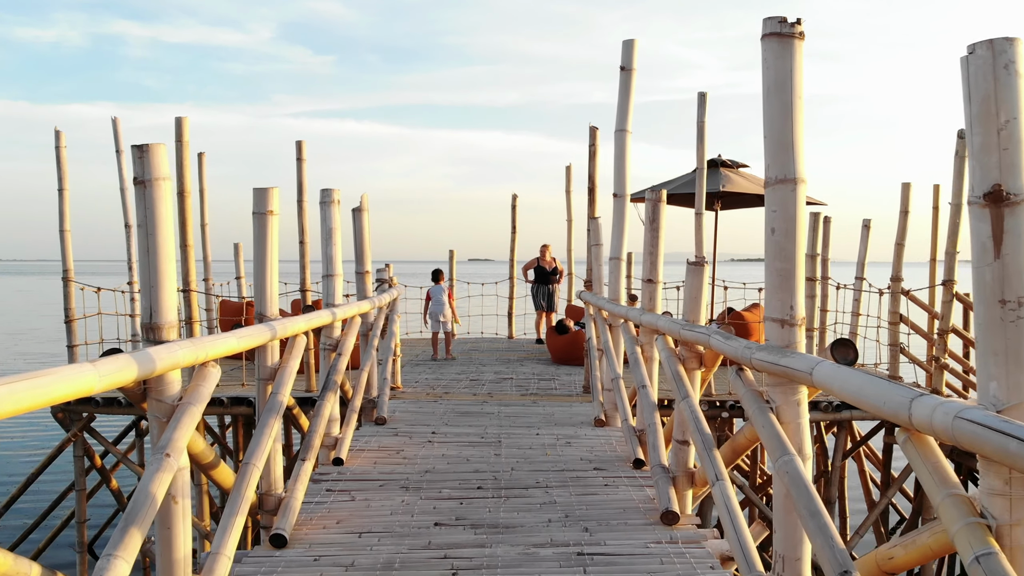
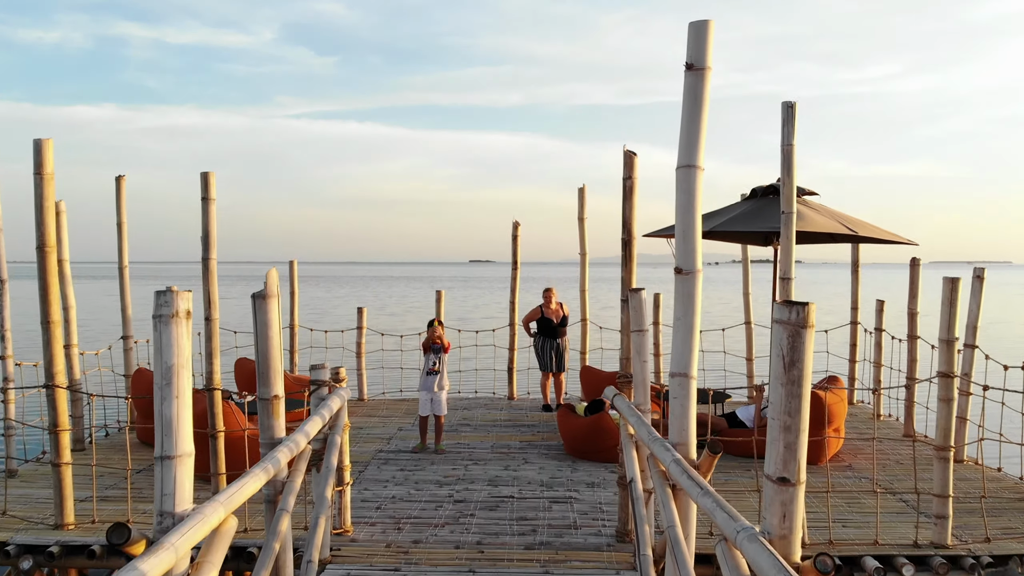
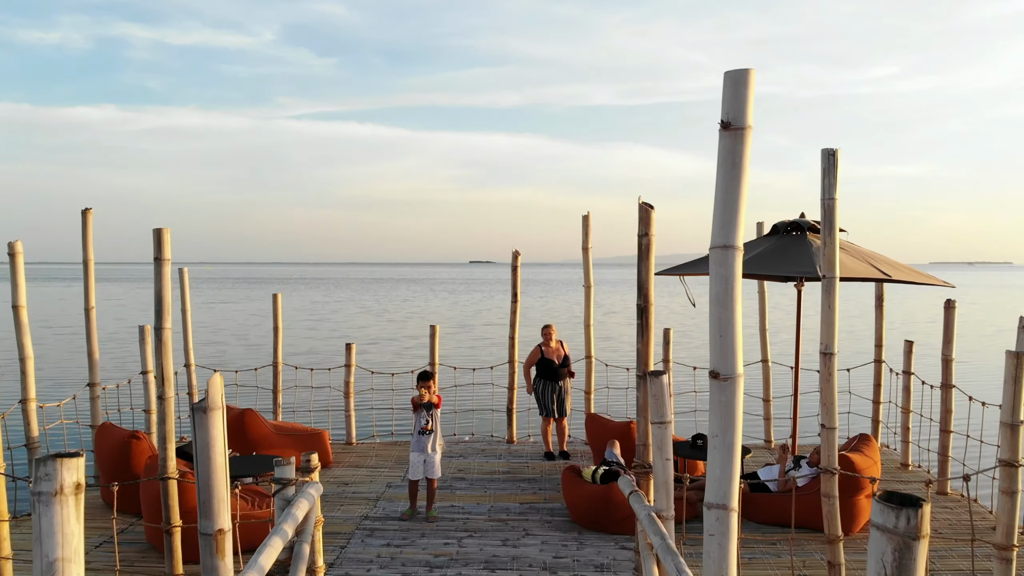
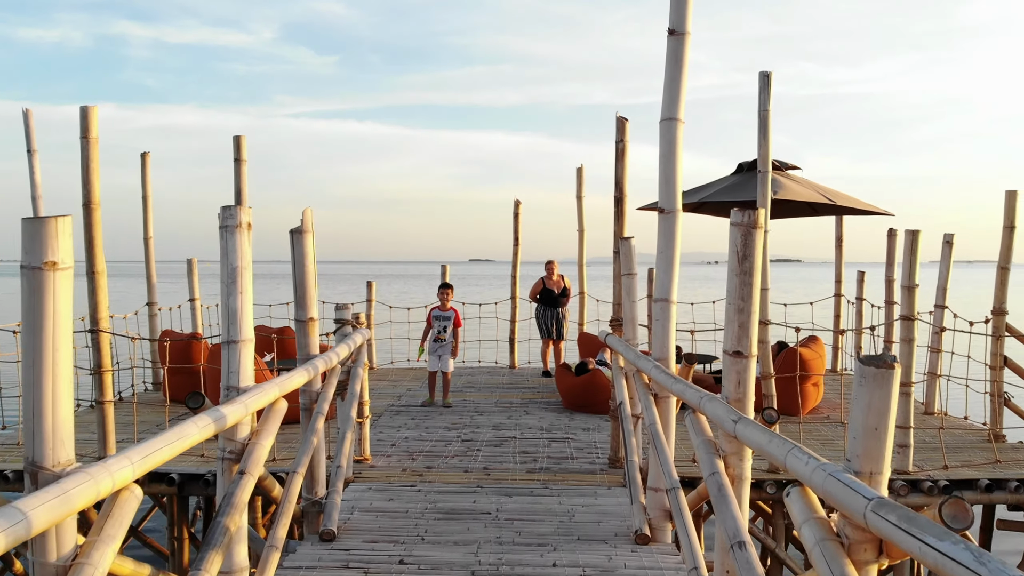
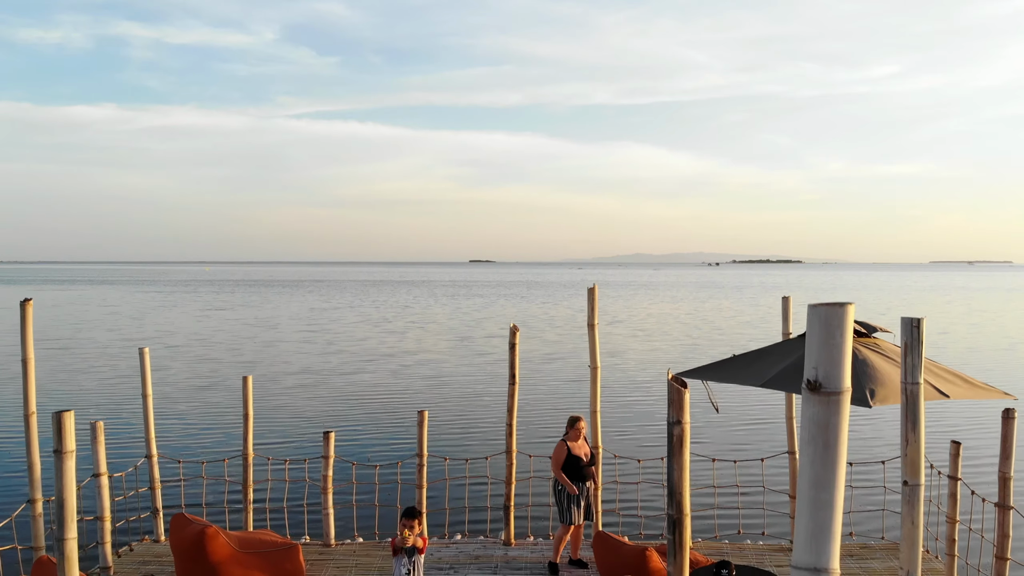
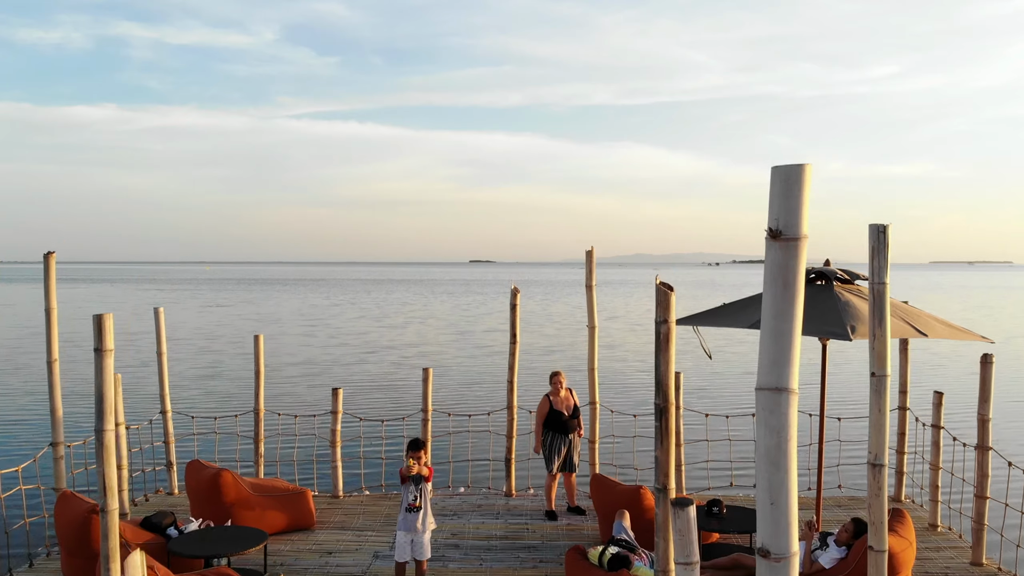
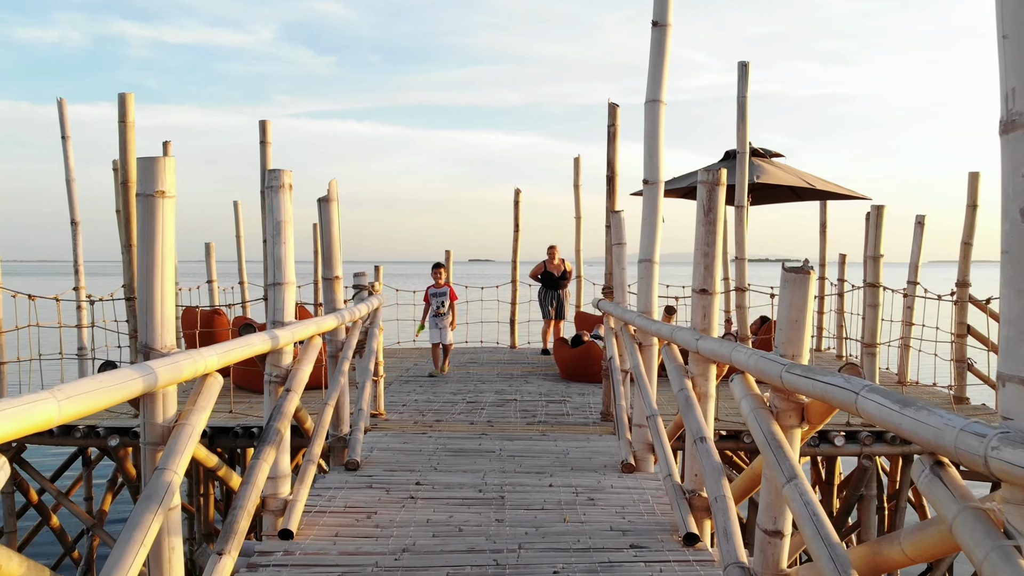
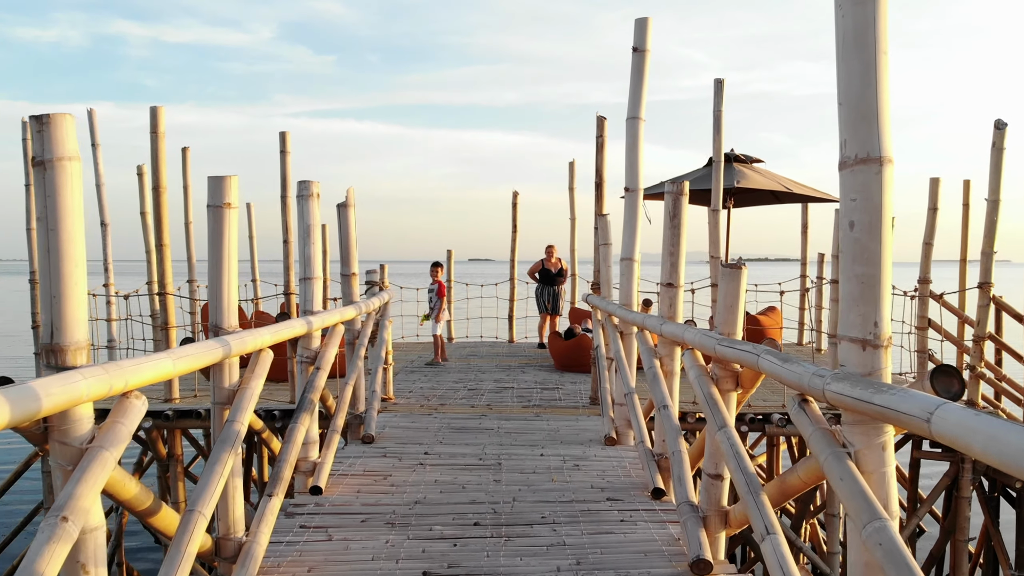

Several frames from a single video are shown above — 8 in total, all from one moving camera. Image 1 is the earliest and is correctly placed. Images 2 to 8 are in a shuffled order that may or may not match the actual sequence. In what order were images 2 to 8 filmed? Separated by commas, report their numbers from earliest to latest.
8, 7, 4, 2, 3, 6, 5
